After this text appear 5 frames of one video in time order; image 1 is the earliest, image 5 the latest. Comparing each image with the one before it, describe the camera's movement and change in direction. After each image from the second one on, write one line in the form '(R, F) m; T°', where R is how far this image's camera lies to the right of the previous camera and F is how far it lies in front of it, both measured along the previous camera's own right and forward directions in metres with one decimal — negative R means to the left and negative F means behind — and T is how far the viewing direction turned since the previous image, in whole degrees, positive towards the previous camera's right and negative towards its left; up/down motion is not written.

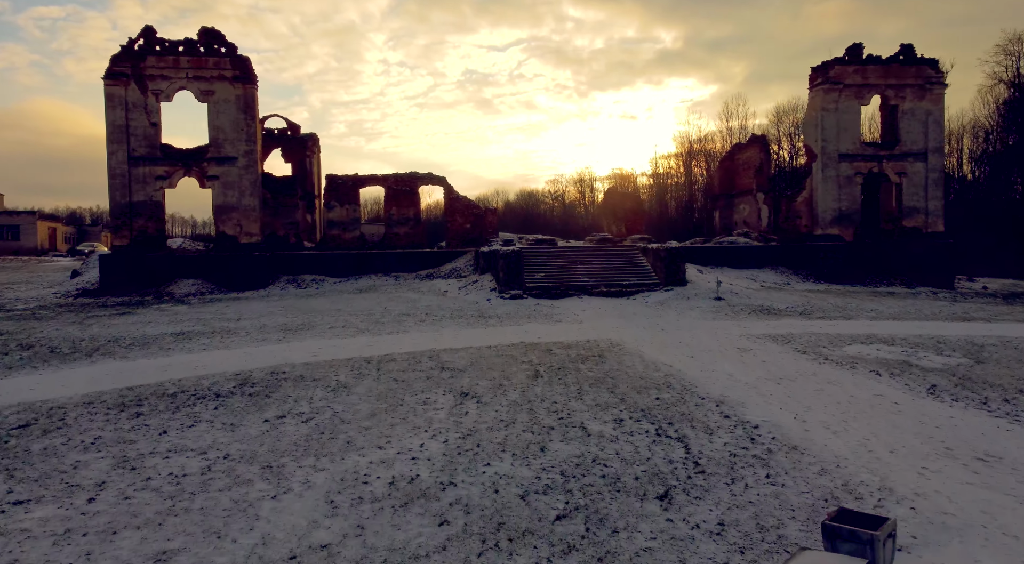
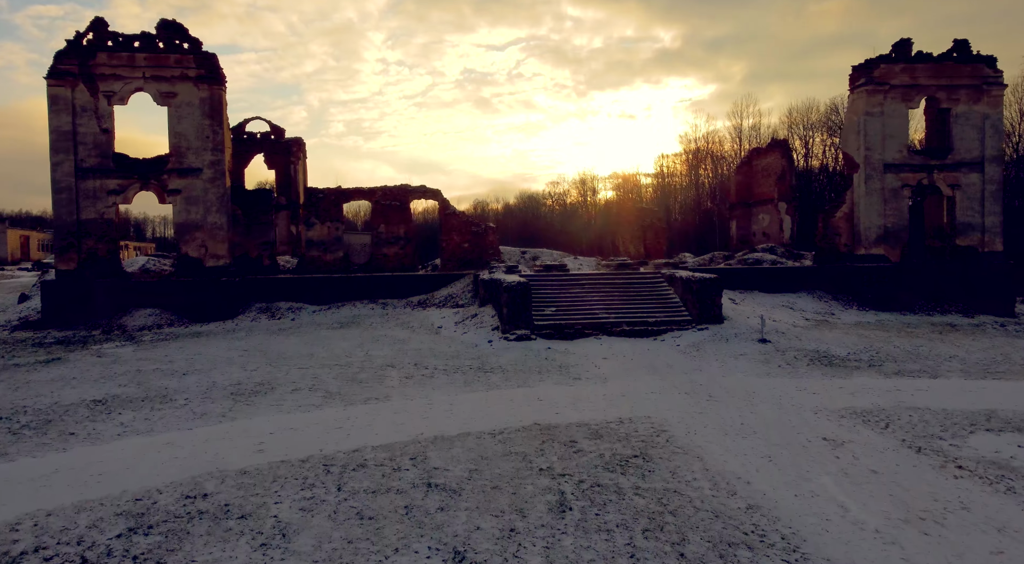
(-0.2, +2.7) m; 0°
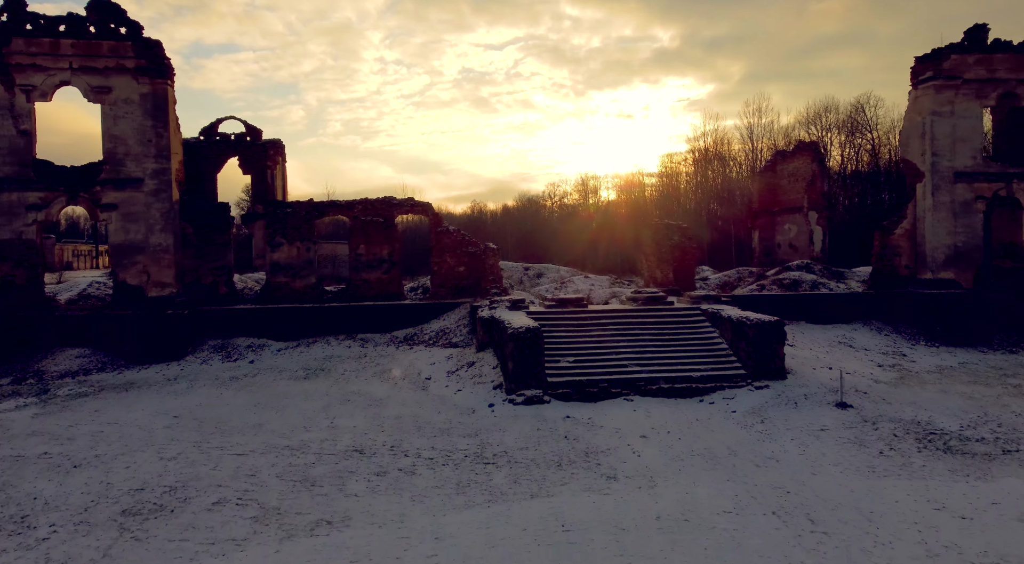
(-0.2, +3.2) m; 0°
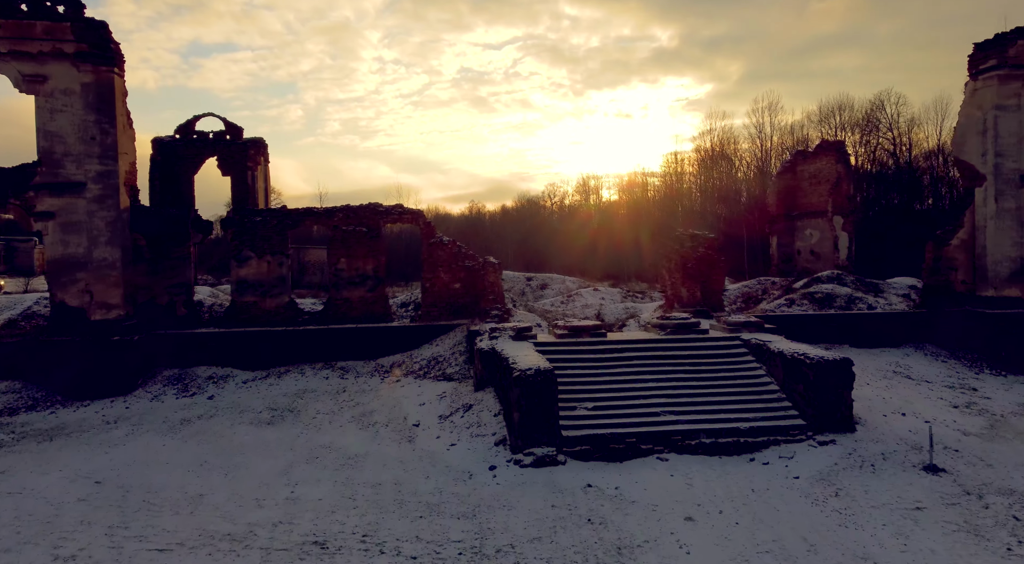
(-0.1, +2.3) m; 0°
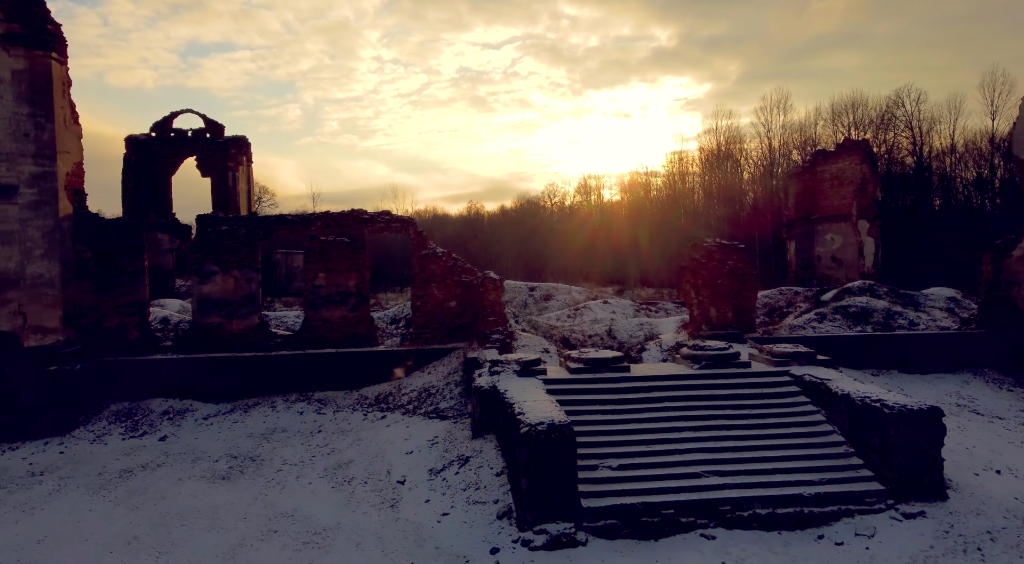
(-0.1, +1.9) m; 0°
